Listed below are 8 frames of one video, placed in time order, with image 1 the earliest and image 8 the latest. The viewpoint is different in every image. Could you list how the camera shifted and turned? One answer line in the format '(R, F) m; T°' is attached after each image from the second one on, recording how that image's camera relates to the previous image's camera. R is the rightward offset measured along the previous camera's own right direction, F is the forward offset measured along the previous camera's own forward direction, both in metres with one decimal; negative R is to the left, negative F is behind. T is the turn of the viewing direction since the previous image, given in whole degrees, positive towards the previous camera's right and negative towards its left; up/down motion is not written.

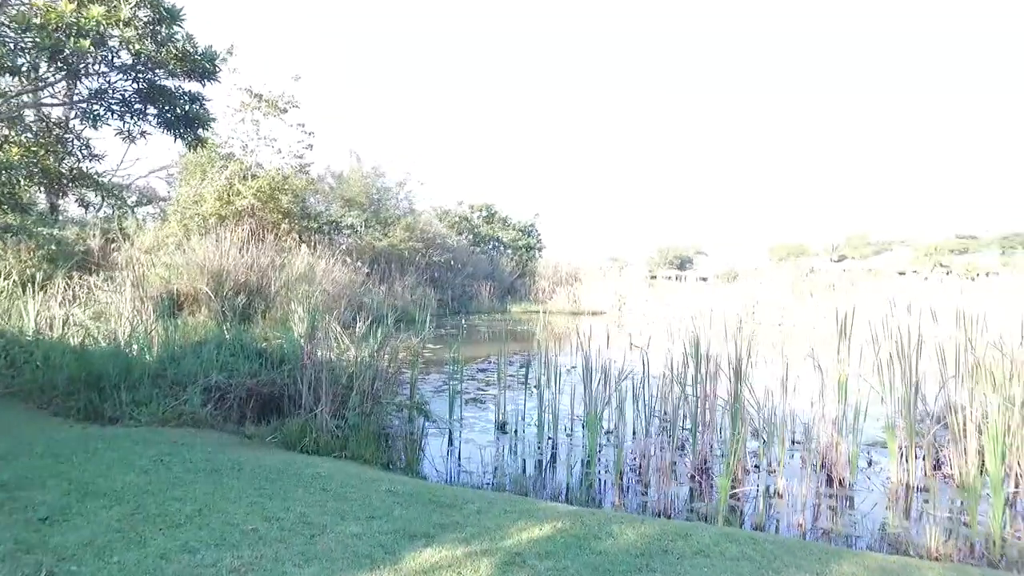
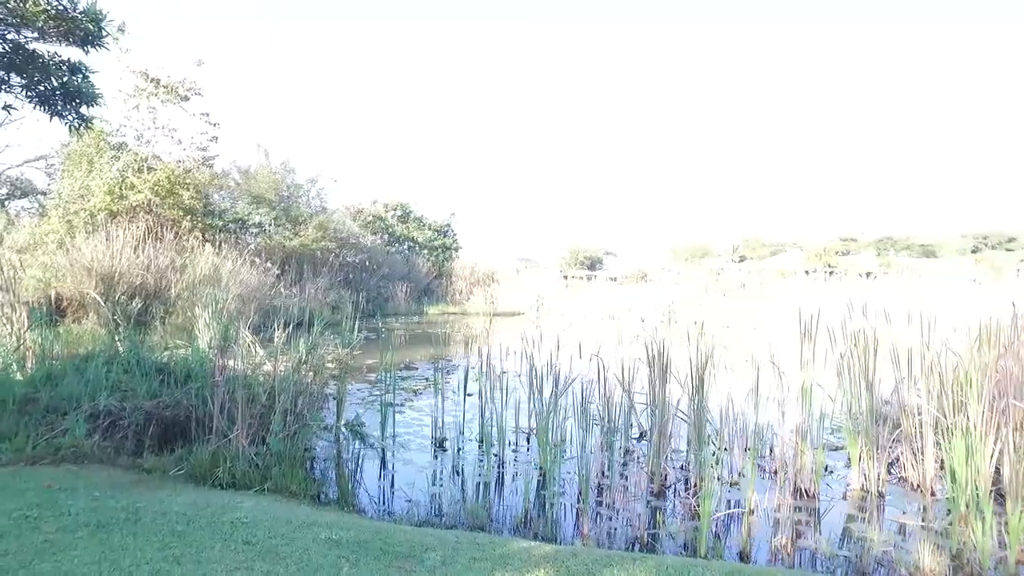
(-0.2, +0.5) m; +7°
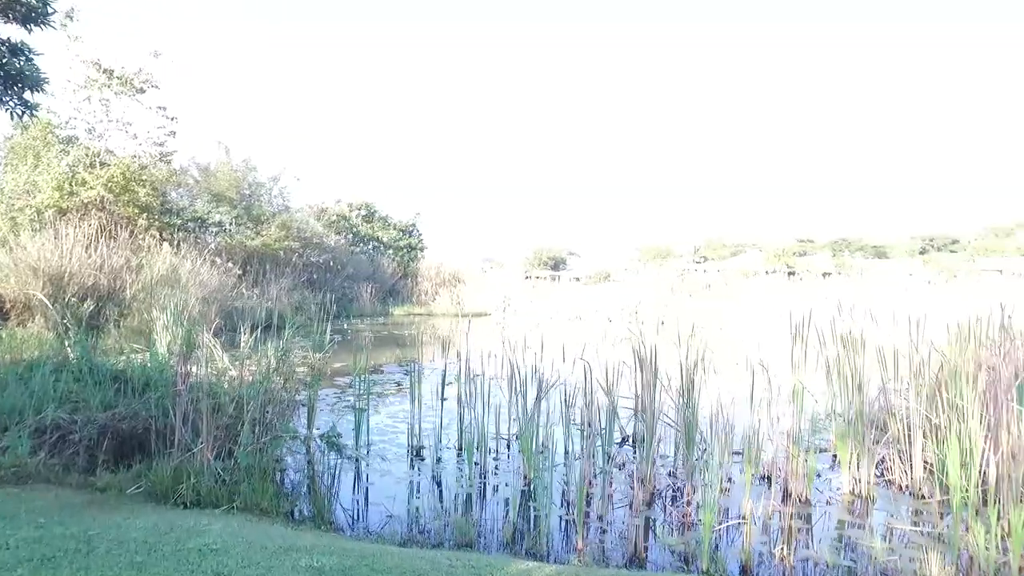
(-0.1, +0.2) m; +3°
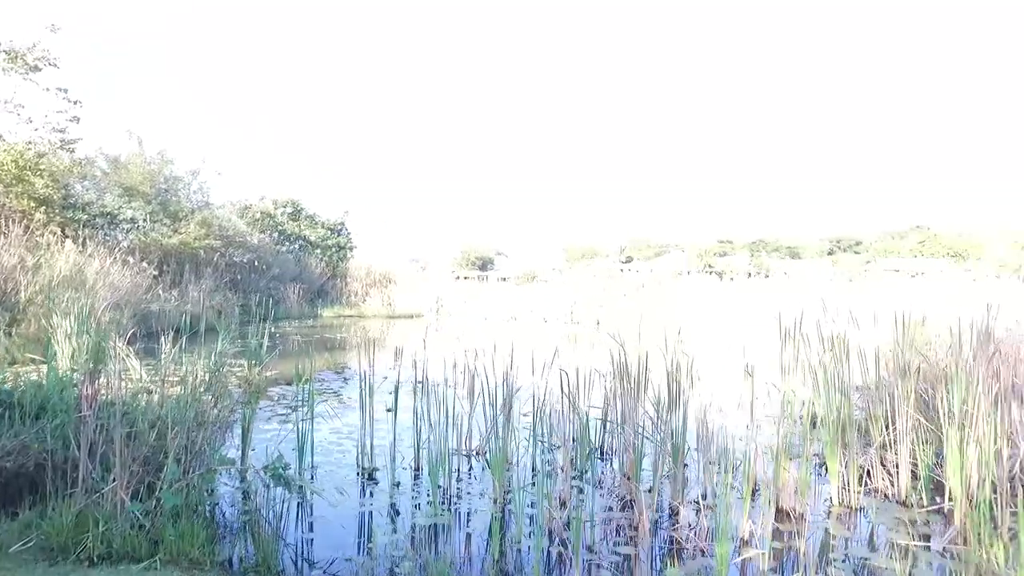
(-0.3, +0.5) m; +6°
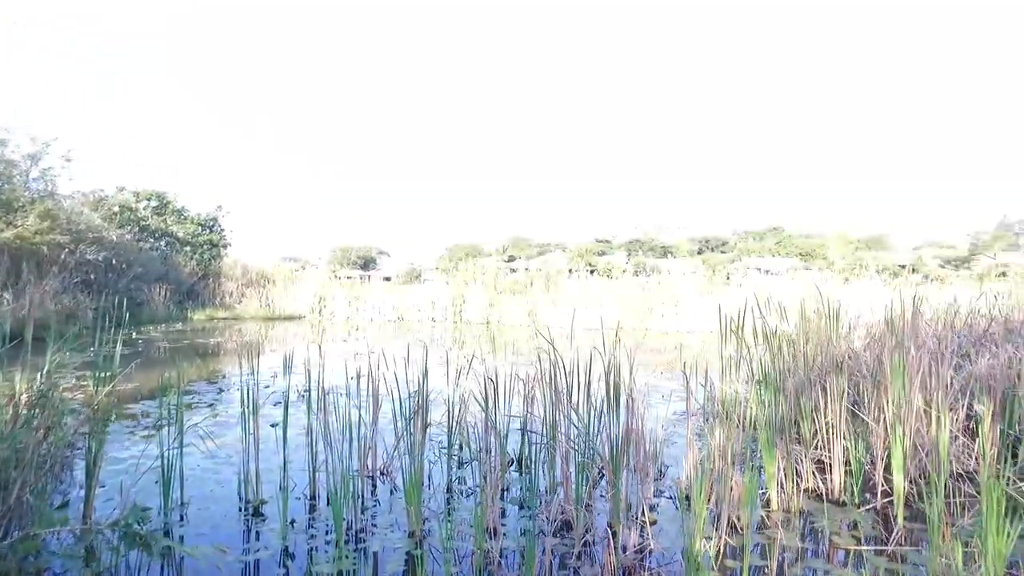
(-0.2, +0.6) m; +10°
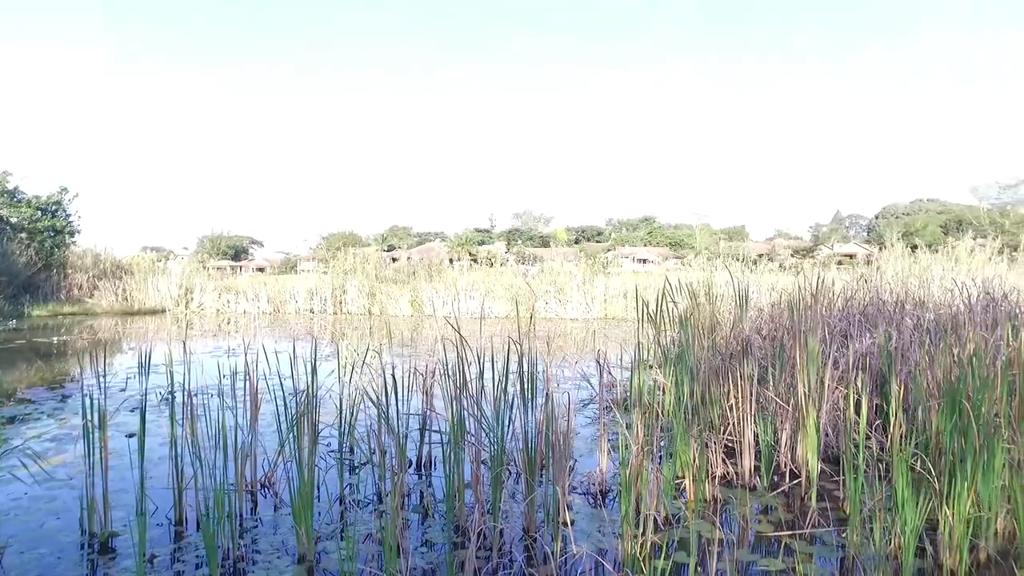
(-0.1, +0.4) m; +10°
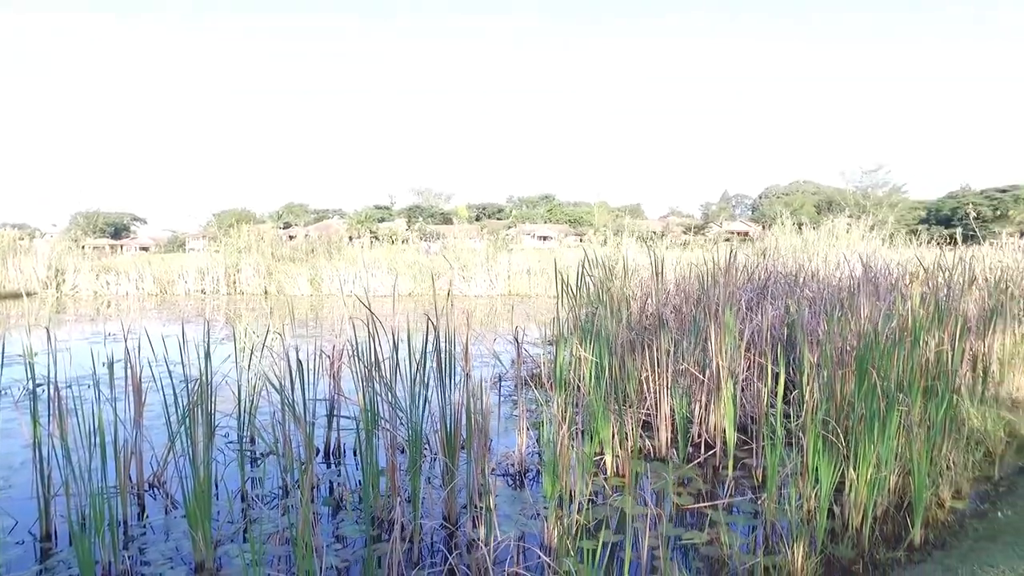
(-0.1, +0.2) m; +8°
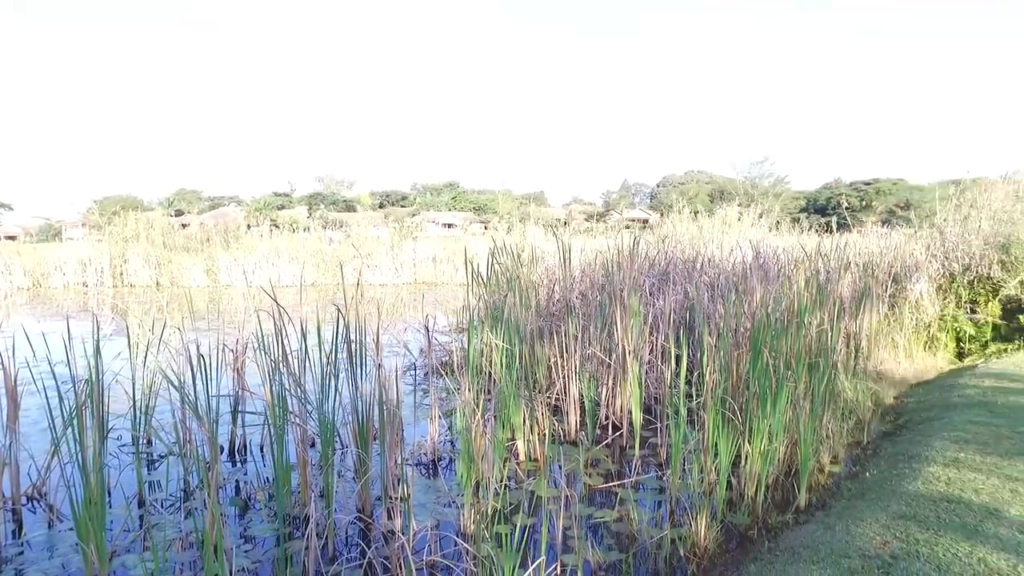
(0.0, 0.0) m; +8°
